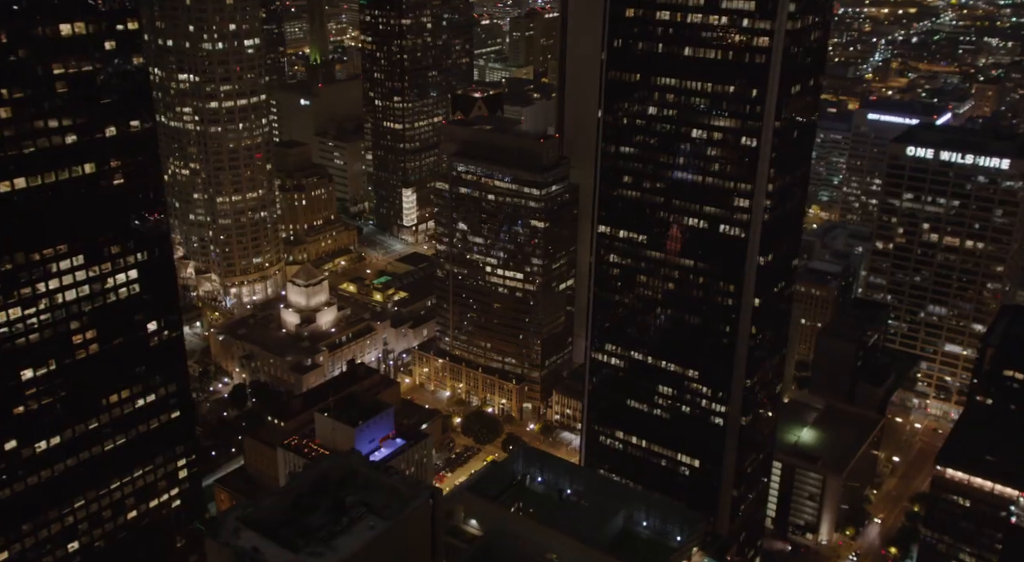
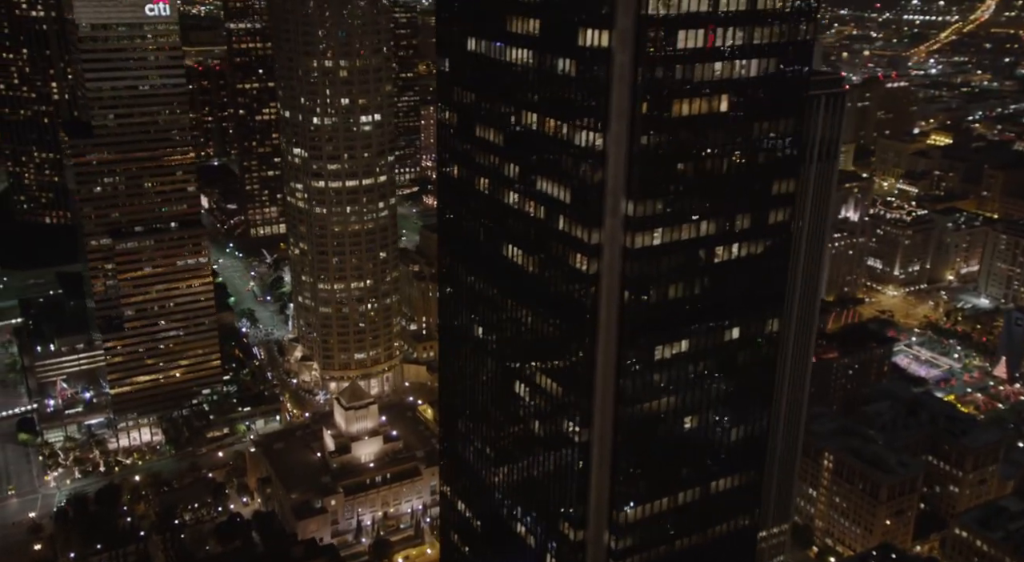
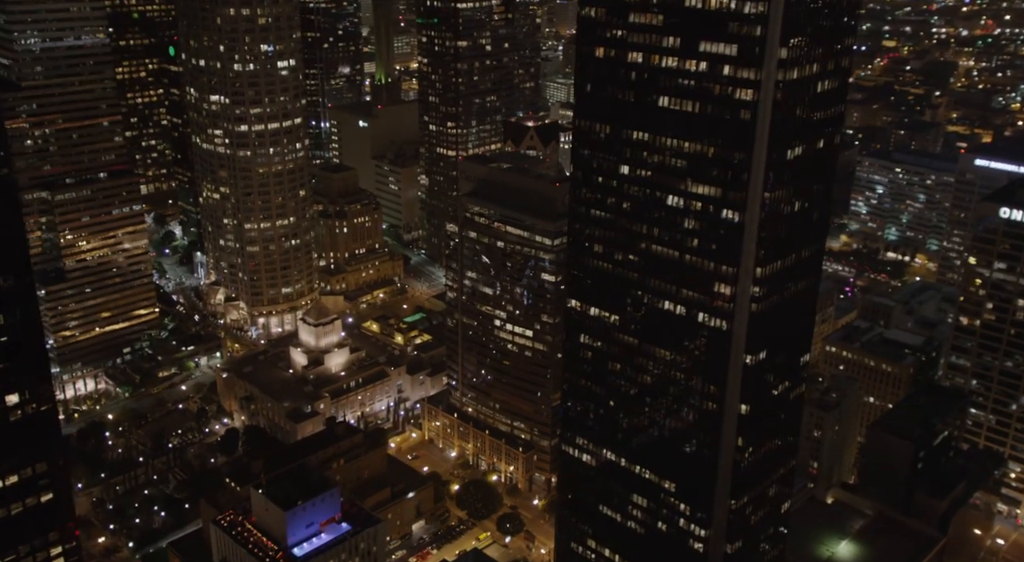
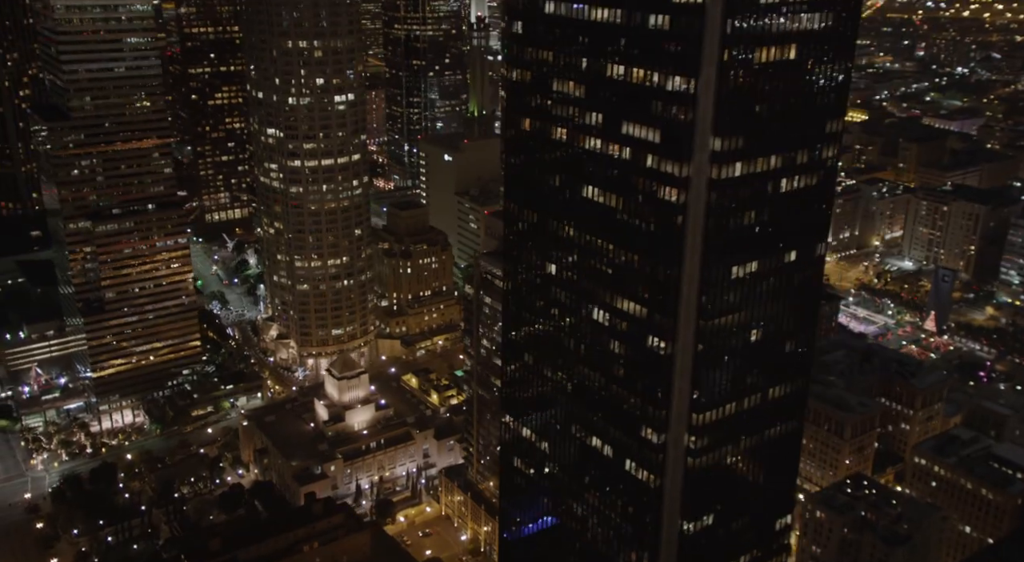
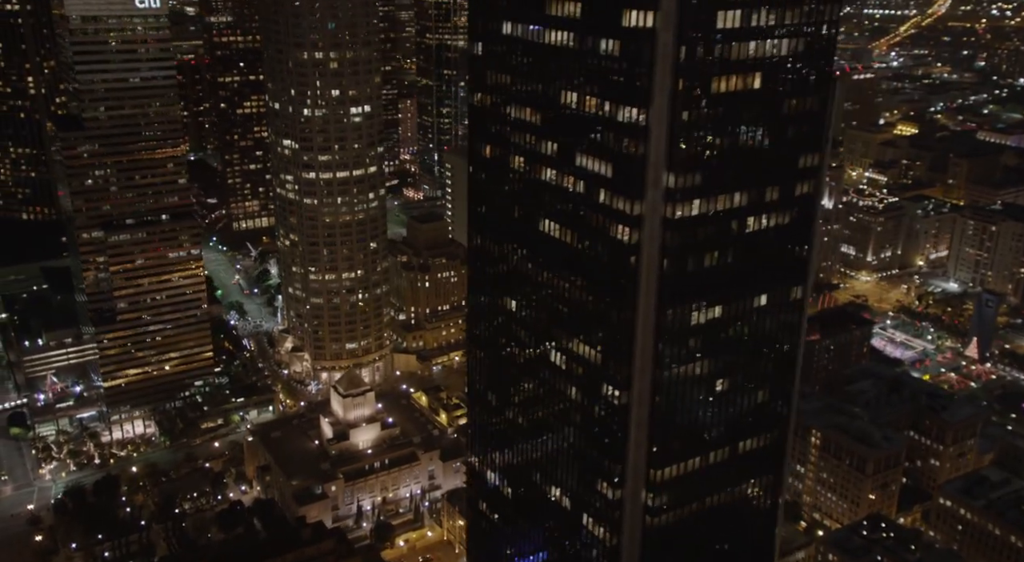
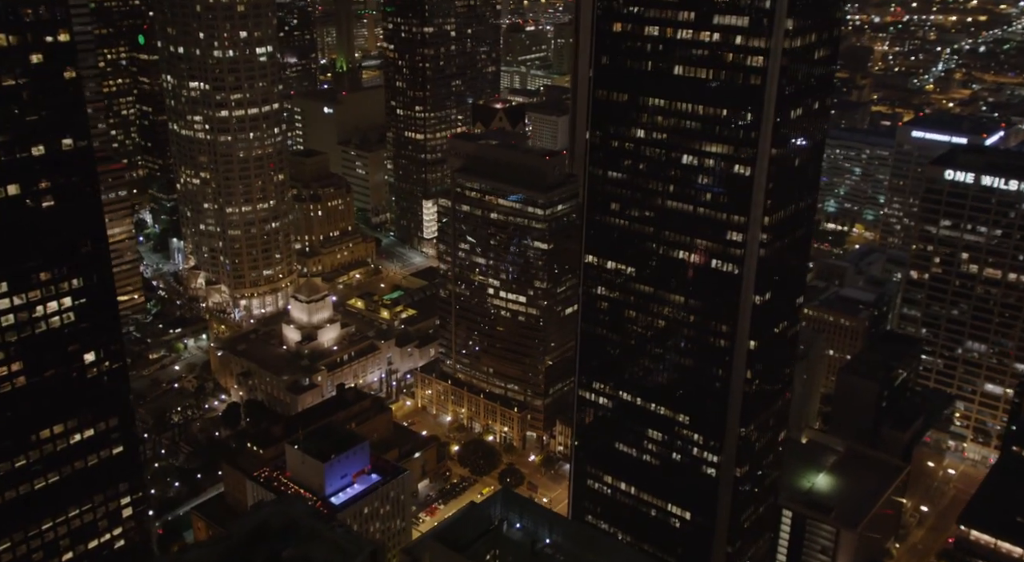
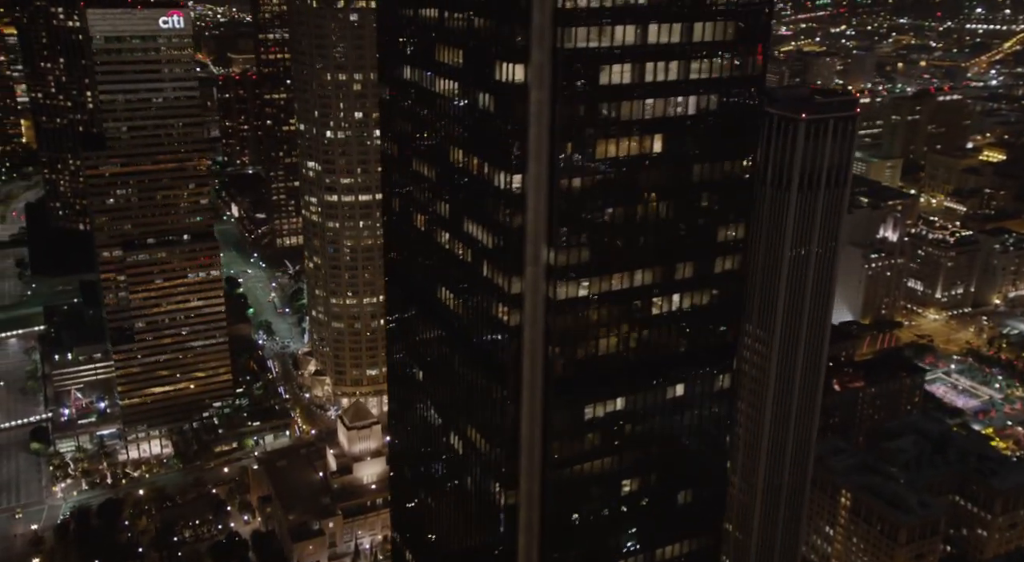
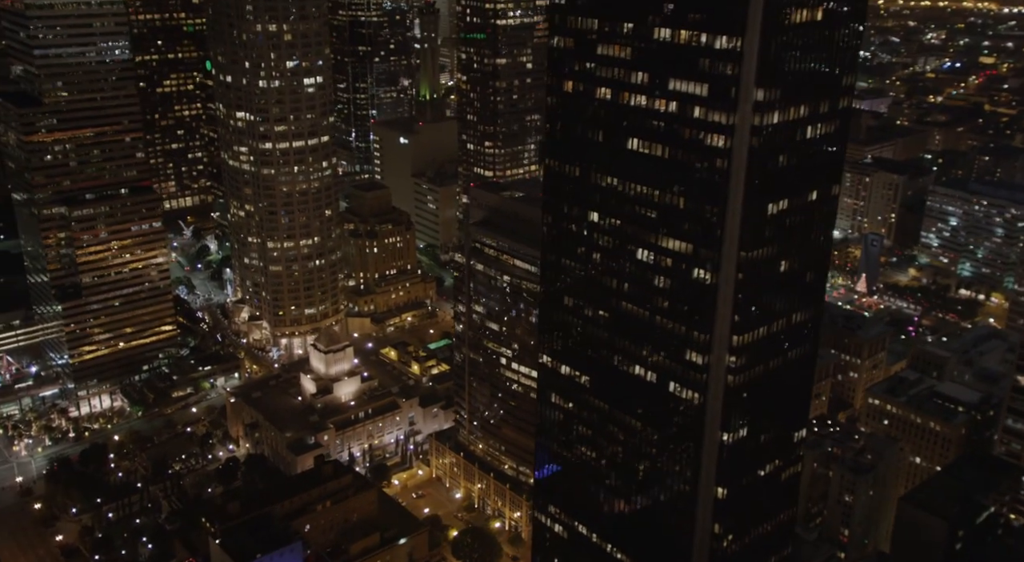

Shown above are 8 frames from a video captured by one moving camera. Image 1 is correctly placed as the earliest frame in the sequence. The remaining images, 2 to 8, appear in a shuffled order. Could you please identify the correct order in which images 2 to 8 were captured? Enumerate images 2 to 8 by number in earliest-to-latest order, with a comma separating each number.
6, 3, 8, 4, 5, 2, 7
